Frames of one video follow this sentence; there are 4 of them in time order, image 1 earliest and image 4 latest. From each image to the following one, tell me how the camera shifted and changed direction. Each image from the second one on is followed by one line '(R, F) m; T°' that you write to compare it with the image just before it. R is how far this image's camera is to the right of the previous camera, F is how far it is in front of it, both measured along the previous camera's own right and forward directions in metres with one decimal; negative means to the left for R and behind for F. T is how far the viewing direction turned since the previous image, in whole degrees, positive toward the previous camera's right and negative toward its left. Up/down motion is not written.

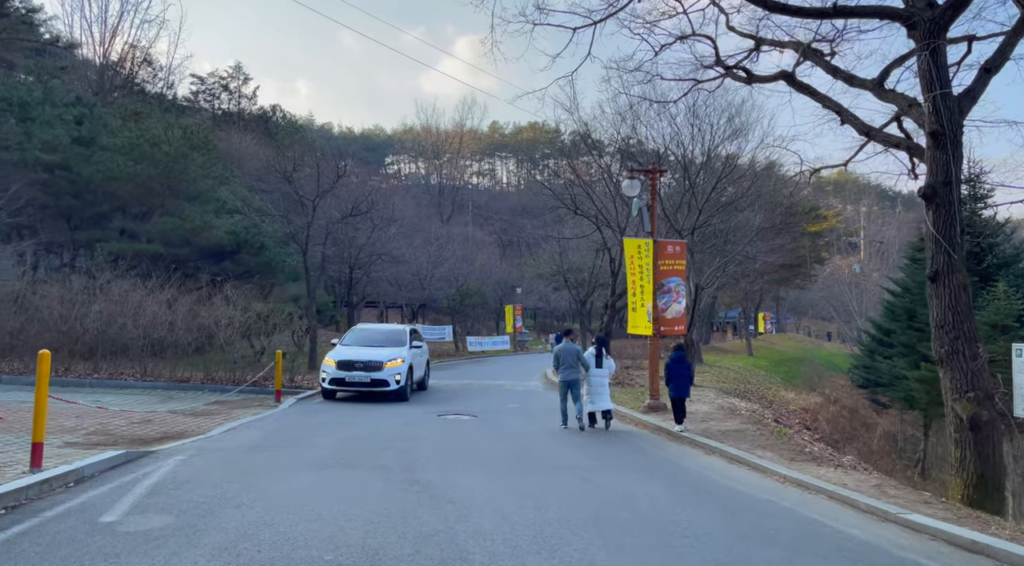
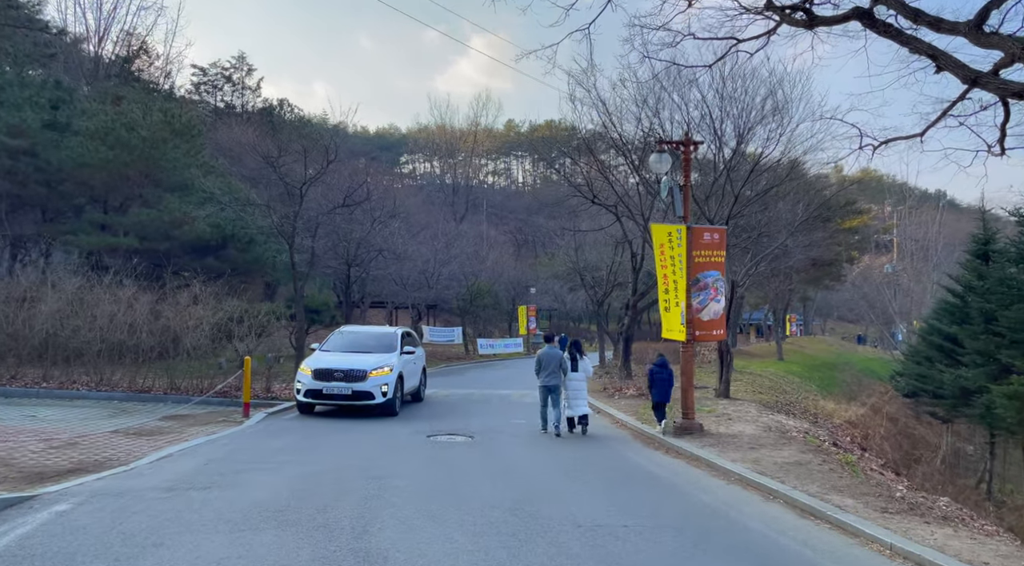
(+0.2, +2.6) m; -1°
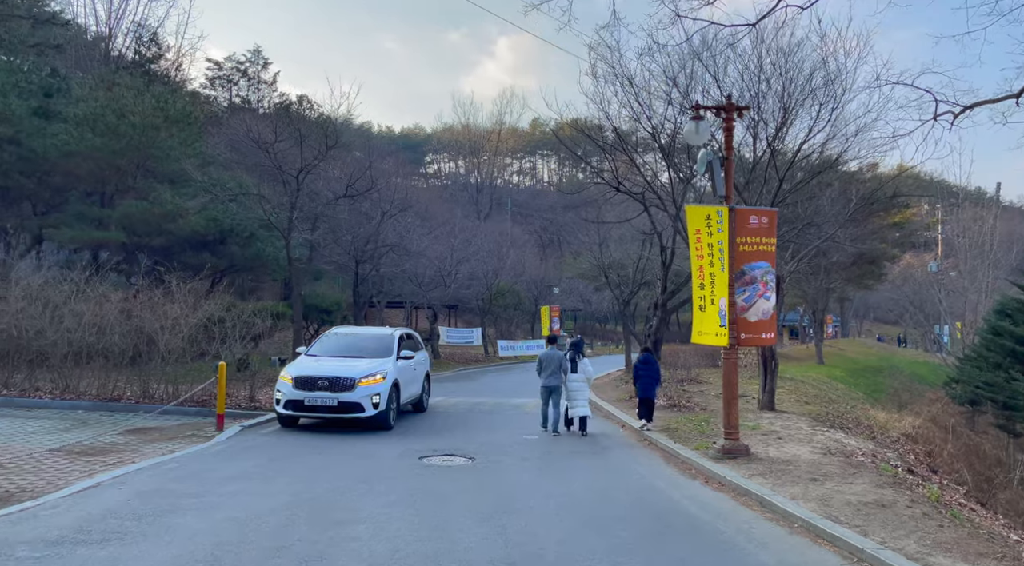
(+0.2, +2.0) m; -2°
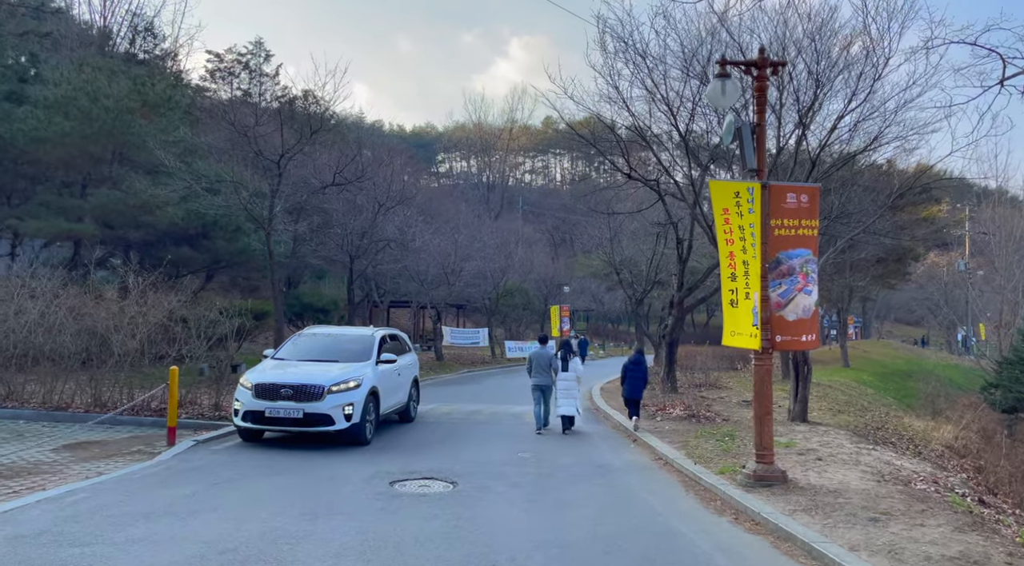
(+0.3, +1.8) m; -1°
